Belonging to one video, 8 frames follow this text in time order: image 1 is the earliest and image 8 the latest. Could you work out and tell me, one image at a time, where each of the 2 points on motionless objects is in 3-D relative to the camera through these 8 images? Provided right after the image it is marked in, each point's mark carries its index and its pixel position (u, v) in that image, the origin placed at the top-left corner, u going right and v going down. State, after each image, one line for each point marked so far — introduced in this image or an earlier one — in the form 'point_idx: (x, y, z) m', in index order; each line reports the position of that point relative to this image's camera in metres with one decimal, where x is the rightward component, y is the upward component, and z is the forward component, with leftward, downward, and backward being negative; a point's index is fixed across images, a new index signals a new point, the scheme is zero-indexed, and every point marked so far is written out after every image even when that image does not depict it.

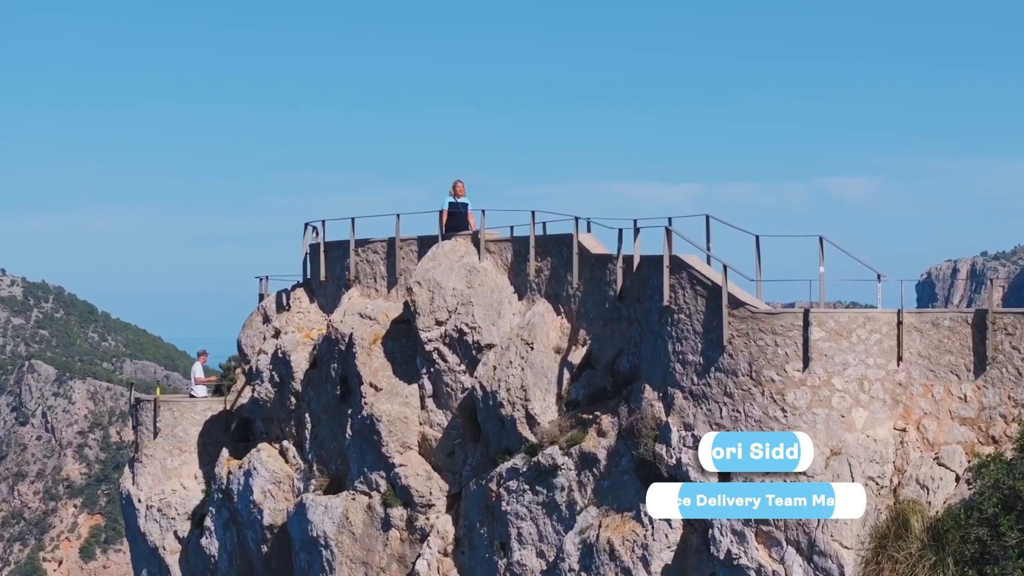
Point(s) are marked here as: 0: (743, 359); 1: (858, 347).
0: (+3.0, -0.9, +17.7) m
1: (+4.5, -0.8, +17.5) m
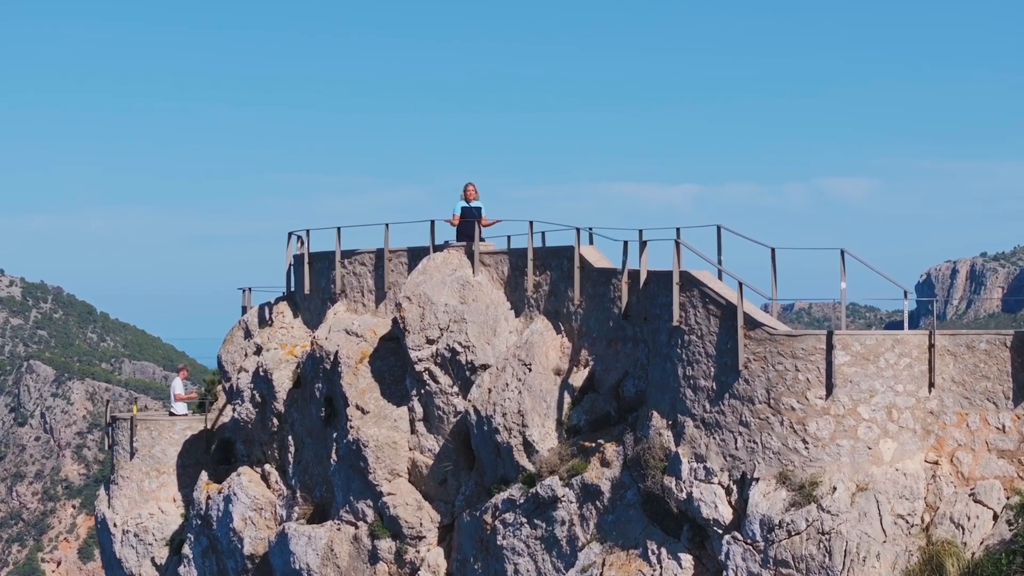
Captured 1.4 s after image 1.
0: (+3.0, -1.2, +16.2) m
1: (+4.4, -1.0, +16.0) m
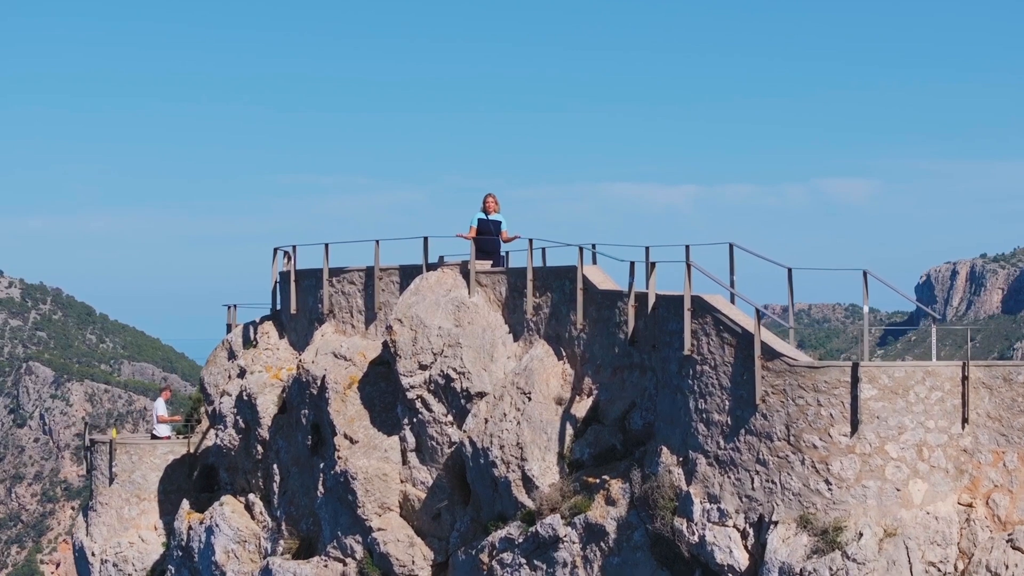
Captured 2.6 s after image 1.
0: (+2.9, -1.5, +14.9) m
1: (+4.4, -1.3, +14.7) m
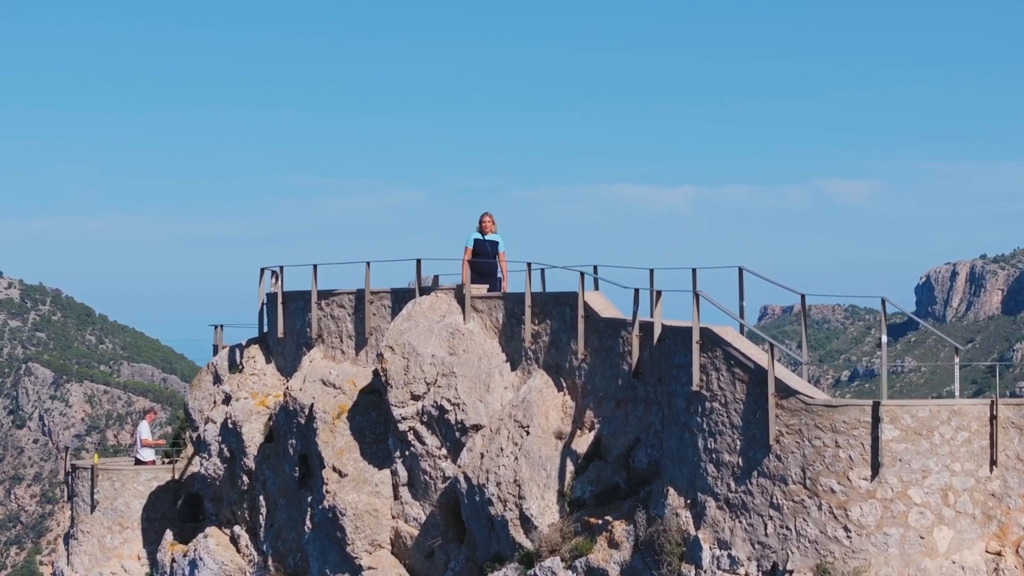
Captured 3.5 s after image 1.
0: (+2.9, -1.8, +13.9) m
1: (+4.4, -1.6, +13.8) m
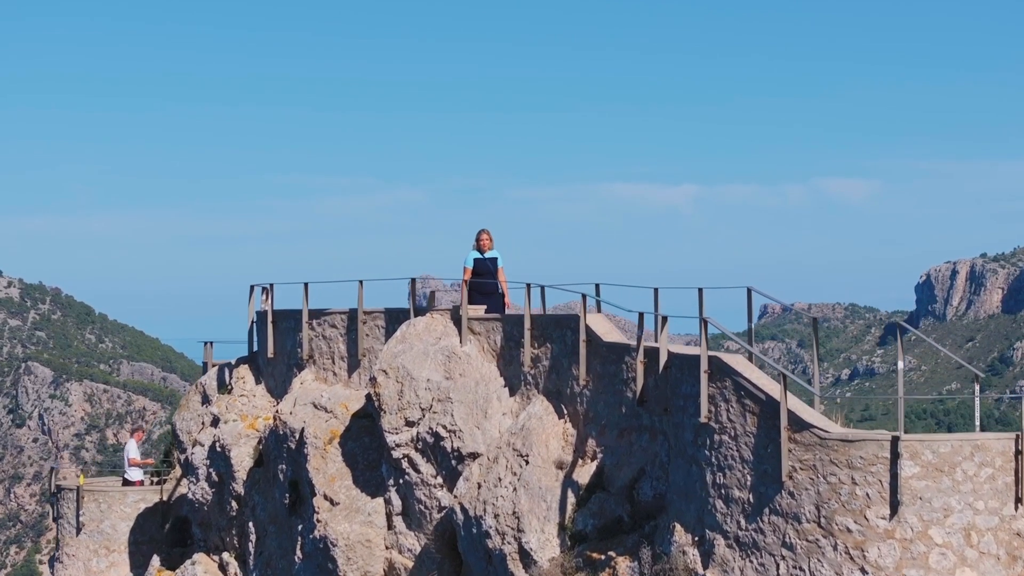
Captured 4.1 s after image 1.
0: (+2.9, -2.1, +13.2) m
1: (+4.4, -1.9, +13.0) m
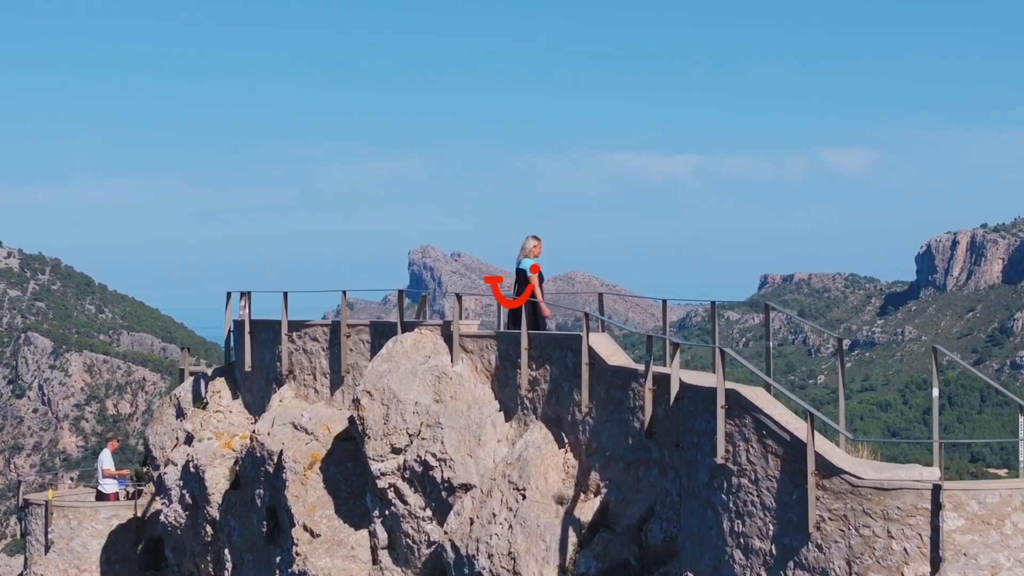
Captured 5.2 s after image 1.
0: (+2.8, -2.3, +11.8) m
1: (+4.3, -2.2, +11.6) m
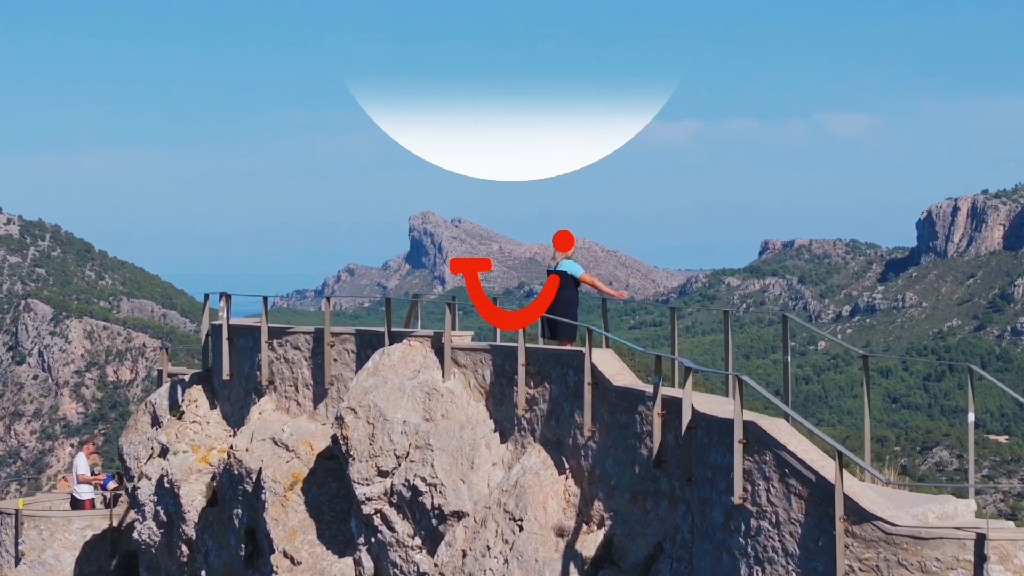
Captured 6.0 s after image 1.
0: (+2.8, -2.5, +10.6) m
1: (+4.3, -2.4, +10.4) m
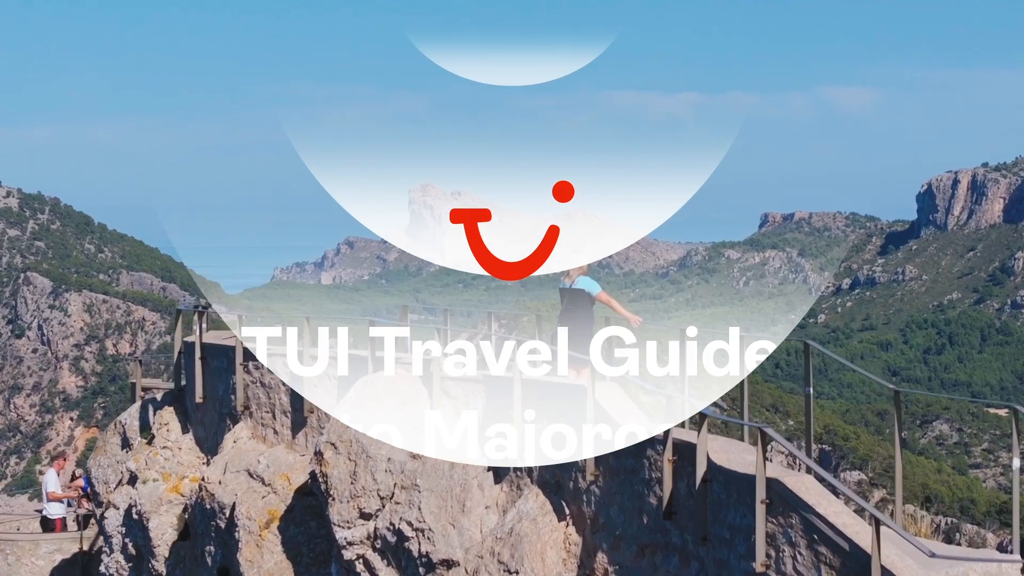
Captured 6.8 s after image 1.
0: (+2.7, -2.8, +9.3) m
1: (+4.2, -2.7, +9.1) m
